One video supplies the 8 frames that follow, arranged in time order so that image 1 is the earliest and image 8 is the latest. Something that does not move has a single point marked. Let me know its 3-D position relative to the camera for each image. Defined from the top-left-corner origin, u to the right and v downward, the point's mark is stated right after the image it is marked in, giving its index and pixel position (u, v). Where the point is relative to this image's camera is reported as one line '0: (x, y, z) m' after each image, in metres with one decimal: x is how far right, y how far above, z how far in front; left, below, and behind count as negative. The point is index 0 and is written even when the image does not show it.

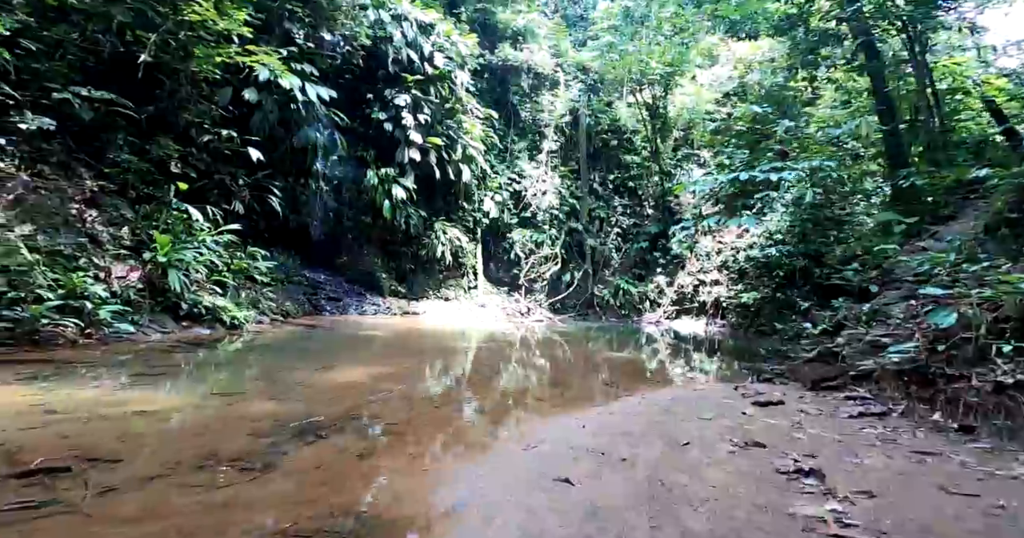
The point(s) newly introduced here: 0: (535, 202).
0: (+0.6, +1.4, +14.4) m
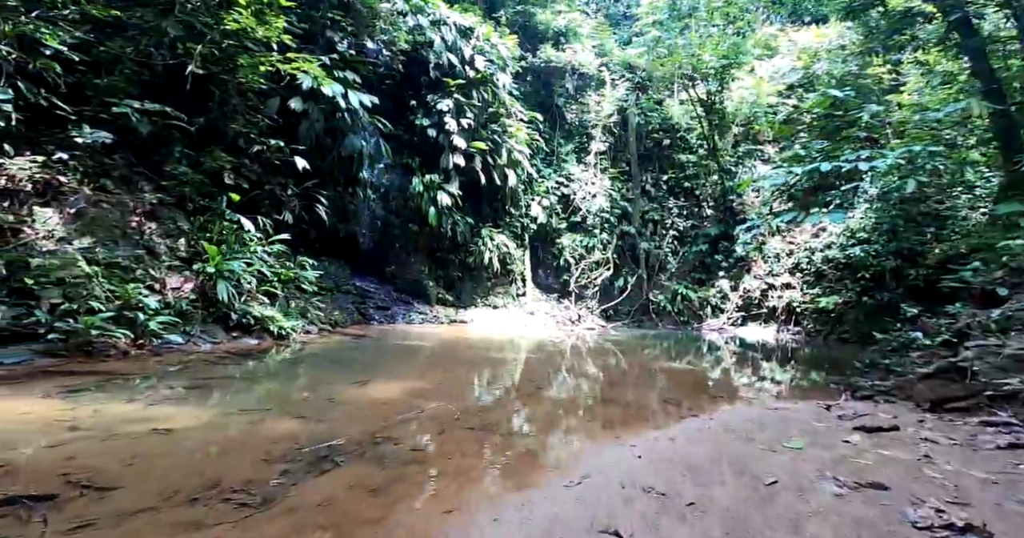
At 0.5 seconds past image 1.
0: (+1.6, +1.3, +14.0) m
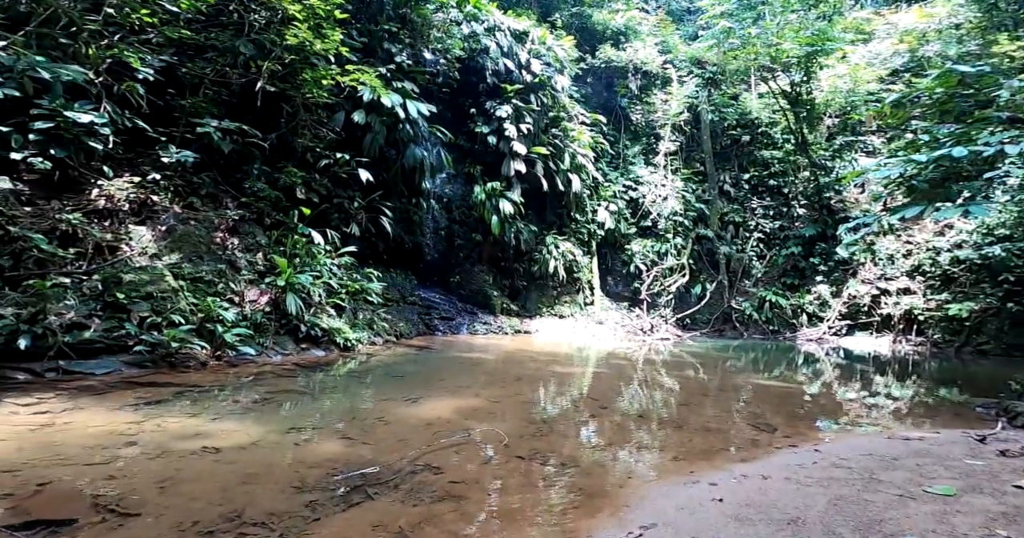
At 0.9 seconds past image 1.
0: (+3.0, +1.2, +13.4) m
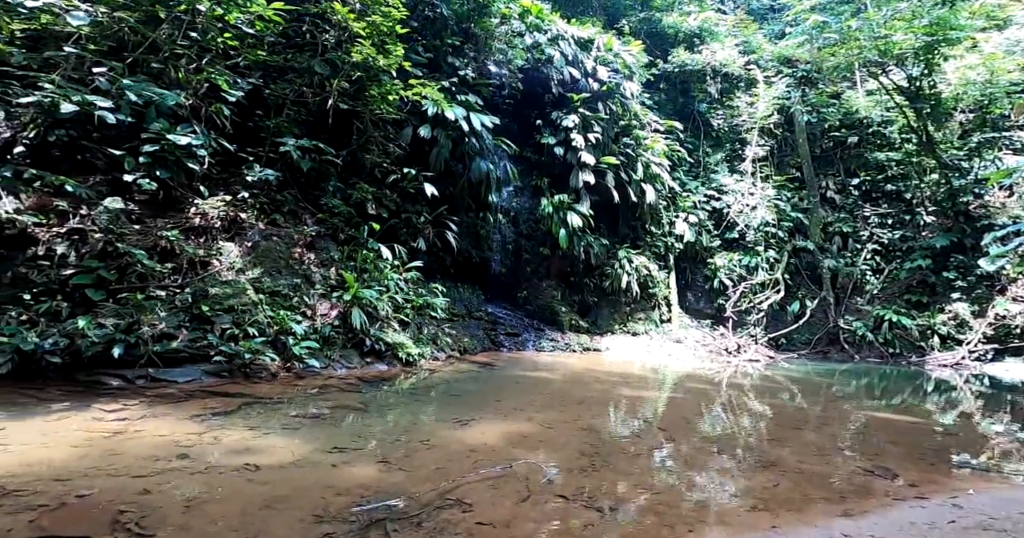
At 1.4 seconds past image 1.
0: (+4.4, +0.9, +12.6) m
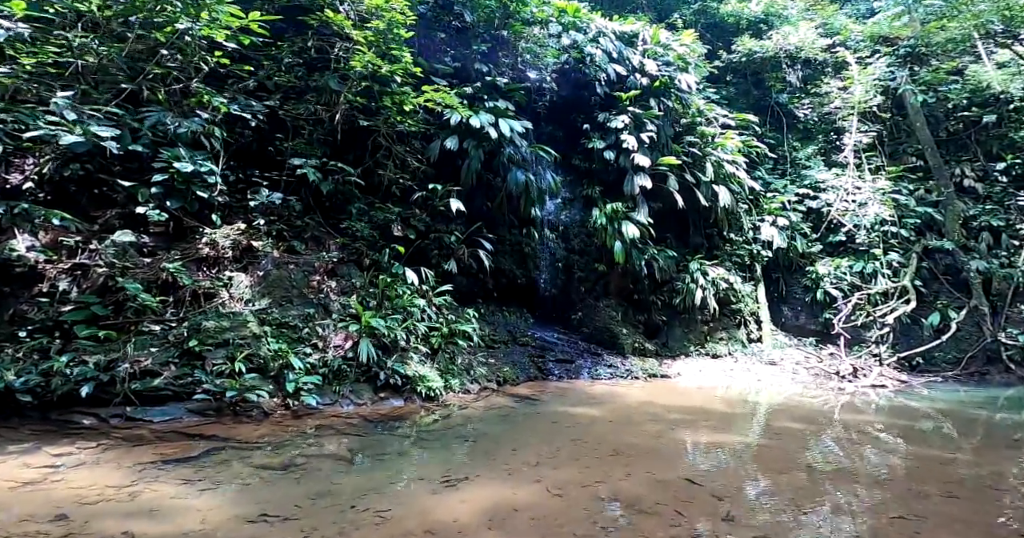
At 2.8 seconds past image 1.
0: (+5.5, +0.8, +10.9) m
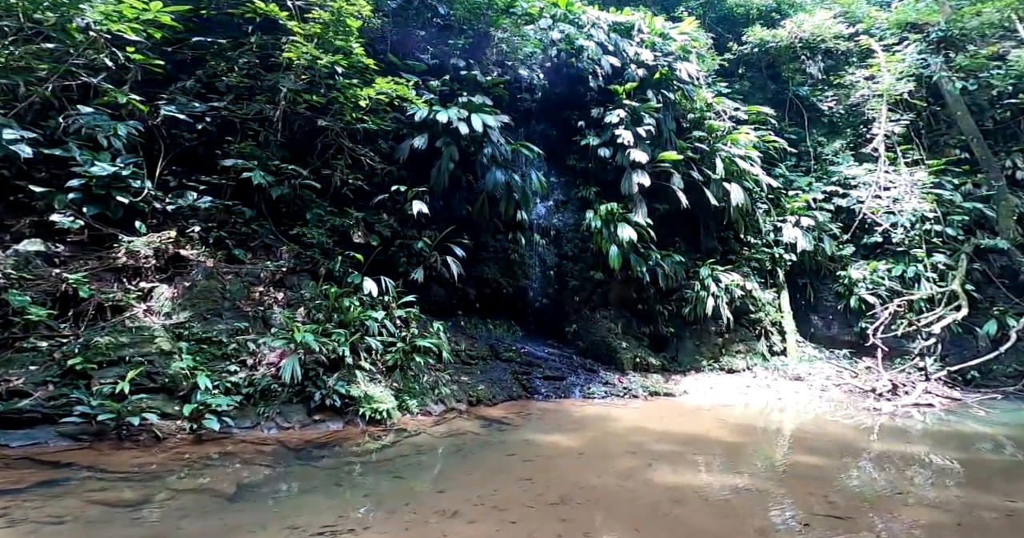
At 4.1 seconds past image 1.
0: (+5.4, +0.7, +9.9) m
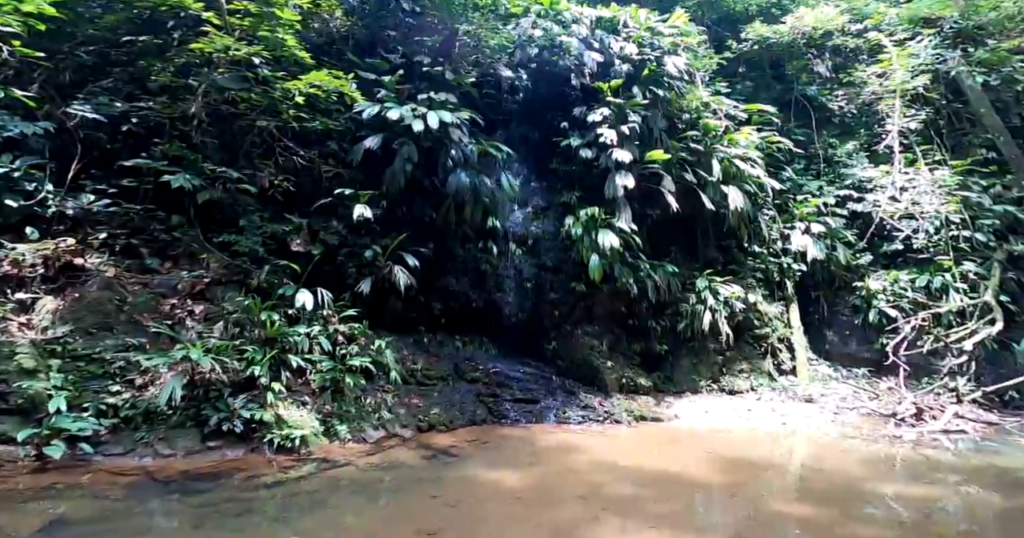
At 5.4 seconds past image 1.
0: (+5.2, +0.6, +9.0) m
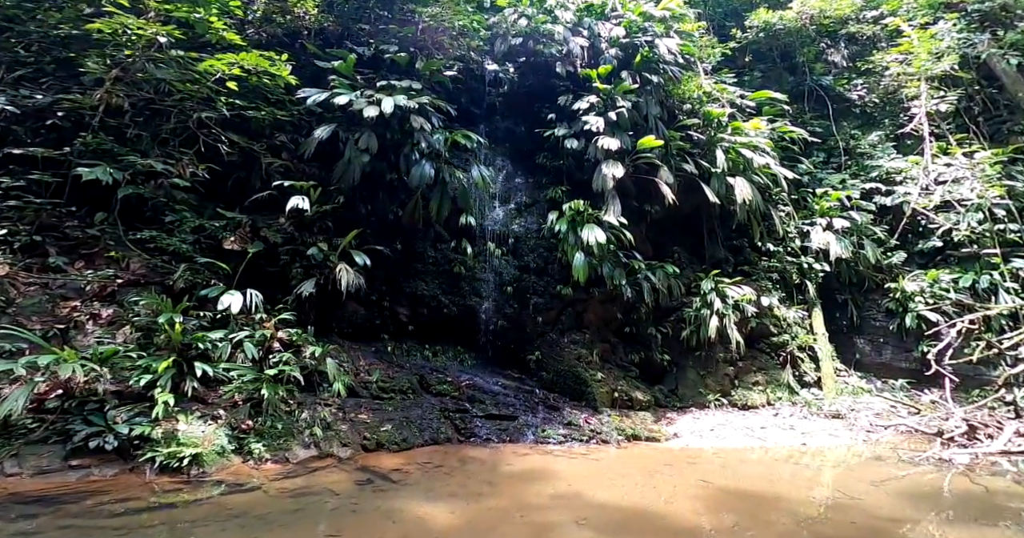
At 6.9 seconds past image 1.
0: (+5.0, +0.6, +8.0) m
